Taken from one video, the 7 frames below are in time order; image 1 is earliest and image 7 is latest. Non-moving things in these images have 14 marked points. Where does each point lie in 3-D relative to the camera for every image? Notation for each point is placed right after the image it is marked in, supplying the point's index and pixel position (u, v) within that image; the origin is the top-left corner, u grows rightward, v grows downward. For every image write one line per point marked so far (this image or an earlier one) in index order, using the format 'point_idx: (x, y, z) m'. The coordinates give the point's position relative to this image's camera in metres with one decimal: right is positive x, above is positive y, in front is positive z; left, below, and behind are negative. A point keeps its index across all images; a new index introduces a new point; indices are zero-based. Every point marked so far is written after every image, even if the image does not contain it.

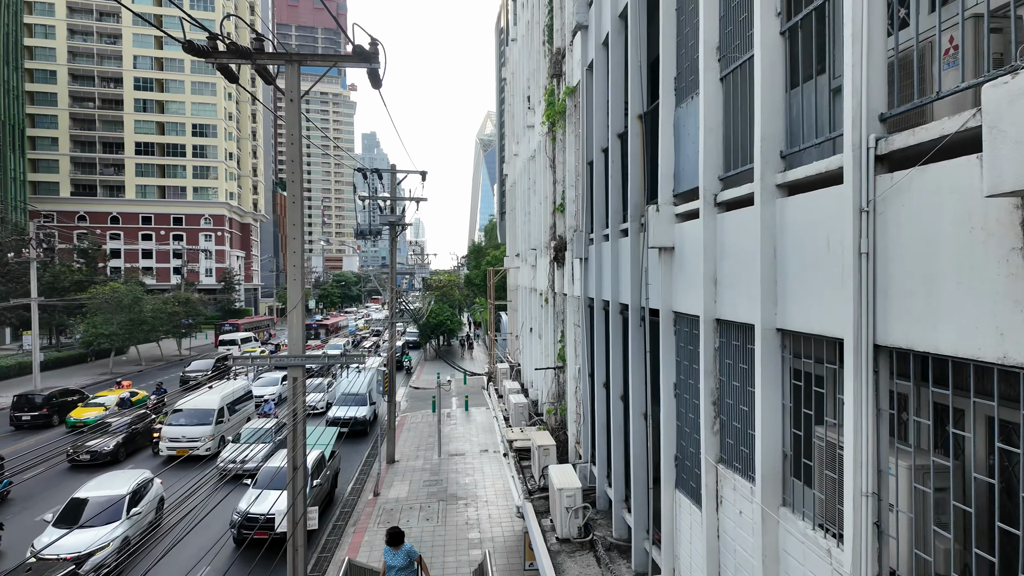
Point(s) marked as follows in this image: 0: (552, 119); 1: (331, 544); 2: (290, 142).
0: (+0.7, +3.1, +10.7) m
1: (-4.3, -6.1, +13.9) m
2: (-3.1, +2.0, +8.2) m
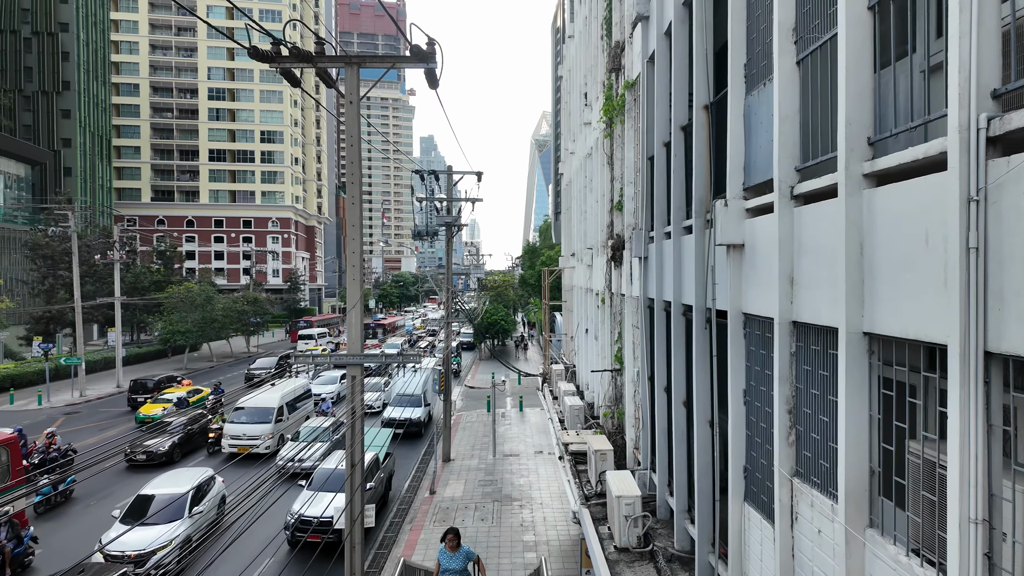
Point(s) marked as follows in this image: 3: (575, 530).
0: (+1.8, +3.1, +10.4) m
1: (-3.0, -6.1, +14.0) m
2: (-2.3, +2.1, +8.3) m
3: (+1.6, -6.1, +14.6) m
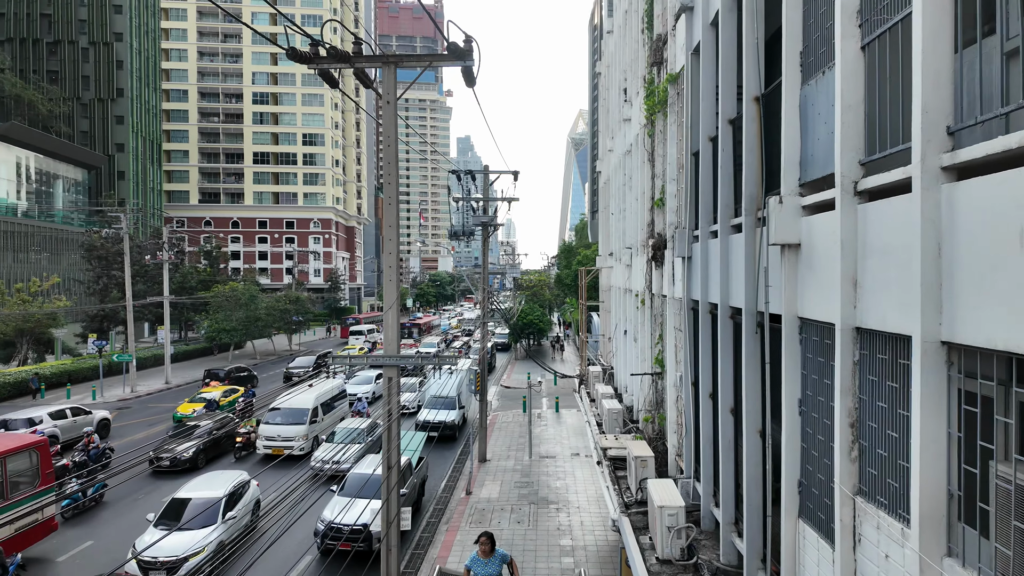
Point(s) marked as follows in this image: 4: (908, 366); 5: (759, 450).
0: (+2.4, +3.1, +10.1) m
1: (-2.1, -6.1, +14.0) m
2: (-1.8, +2.0, +8.2) m
3: (+2.5, -6.1, +14.3) m
4: (+2.3, -0.5, +3.4) m
5: (+2.4, -1.6, +5.7) m
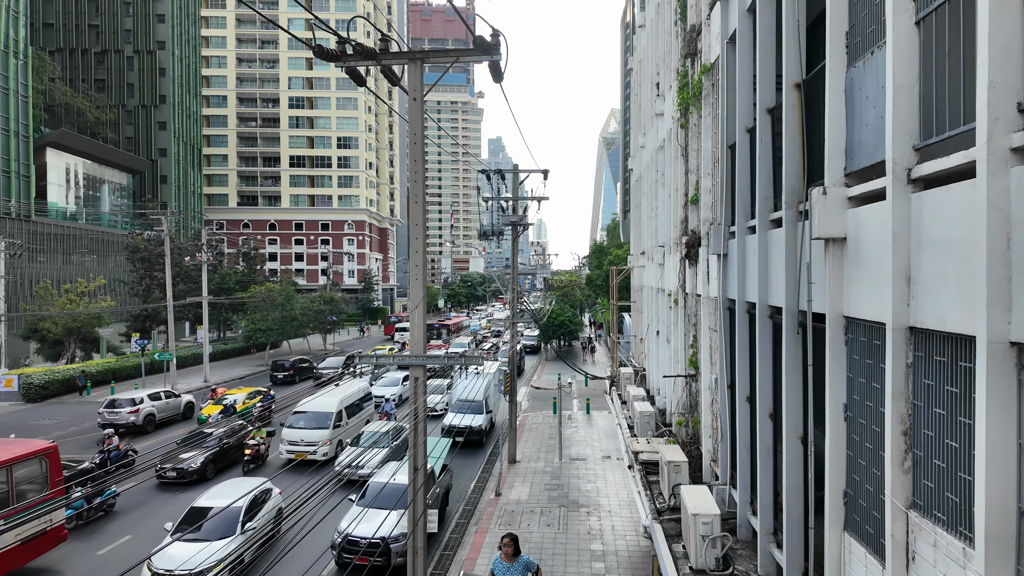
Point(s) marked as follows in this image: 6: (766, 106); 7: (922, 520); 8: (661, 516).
0: (+2.9, +3.1, +9.8) m
1: (-1.4, -6.1, +13.9) m
2: (-1.4, +2.1, +8.1) m
3: (+3.2, -6.1, +13.9) m
4: (+2.4, -0.4, +3.1) m
5: (+2.7, -1.6, +5.4) m
6: (+2.7, +1.9, +6.1) m
7: (+2.5, -1.4, +3.5) m
8: (+2.2, -3.3, +8.4) m
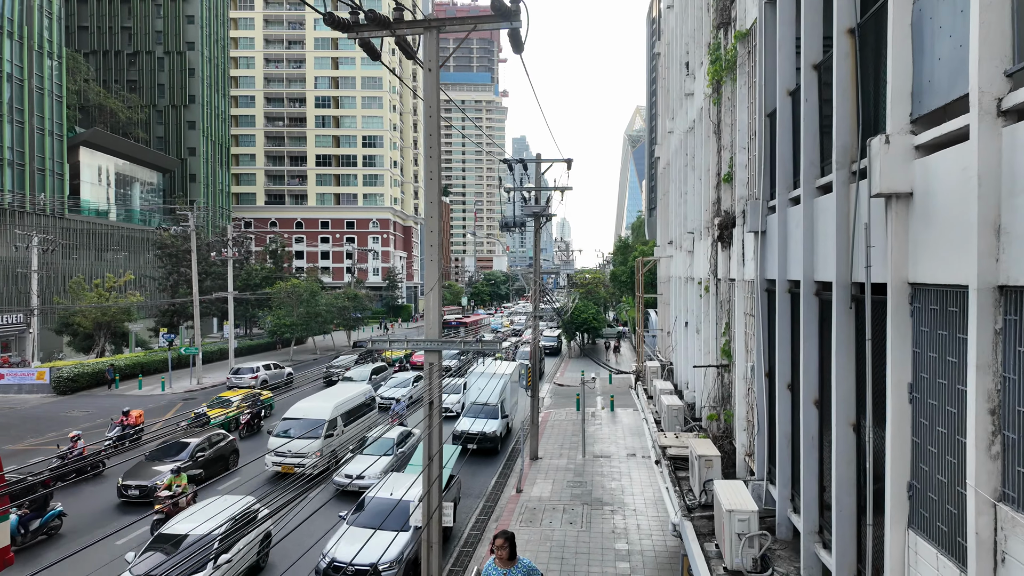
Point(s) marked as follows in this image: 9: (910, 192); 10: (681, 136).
0: (+3.3, +3.4, +9.2) m
1: (-0.9, -5.9, +13.5) m
2: (-1.1, +2.3, +7.7) m
3: (+3.7, -5.8, +13.3) m
4: (+2.5, -0.2, +2.6) m
5: (+2.8, -1.3, +4.8) m
6: (+2.9, +2.2, +5.6) m
7: (+2.6, -1.2, +3.0) m
8: (+2.4, -3.1, +7.9) m
9: (+2.6, +0.6, +3.8) m
10: (+4.1, +3.6, +14.0) m
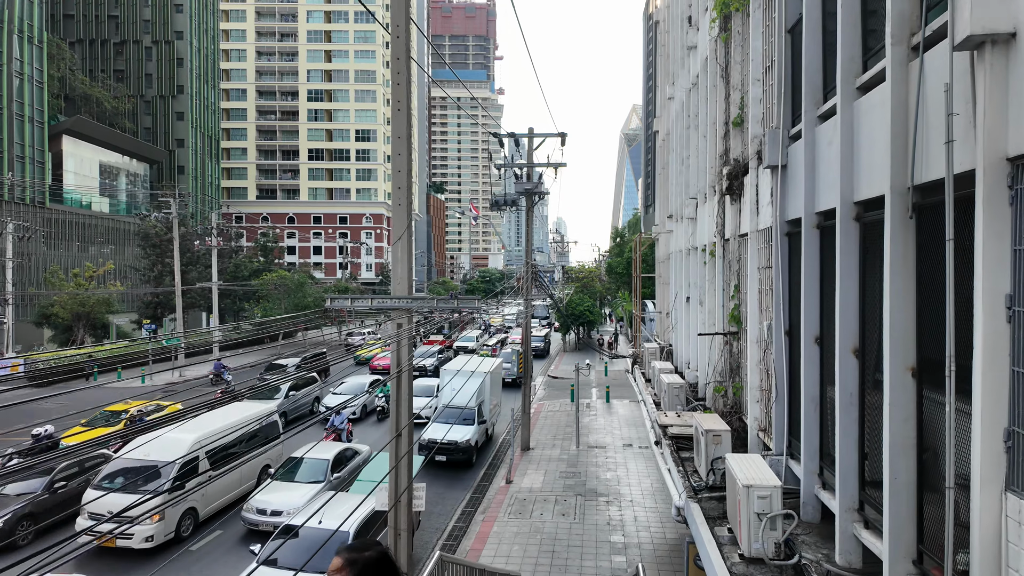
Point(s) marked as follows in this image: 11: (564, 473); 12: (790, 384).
0: (+3.0, +4.0, +8.2) m
1: (-1.2, -5.2, +12.5) m
2: (-1.3, +2.9, +6.7) m
3: (+3.4, -5.2, +12.3) m
4: (+2.3, +0.4, +1.6) m
5: (+2.6, -0.7, +3.8) m
6: (+2.7, +2.8, +4.6) m
7: (+2.4, -0.6, +2.0) m
8: (+2.2, -2.5, +6.9) m
9: (+2.4, +1.2, +2.8) m
10: (+3.8, +4.2, +13.0) m
11: (+1.5, -5.2, +16.4) m
12: (+2.9, -1.0, +6.1) m
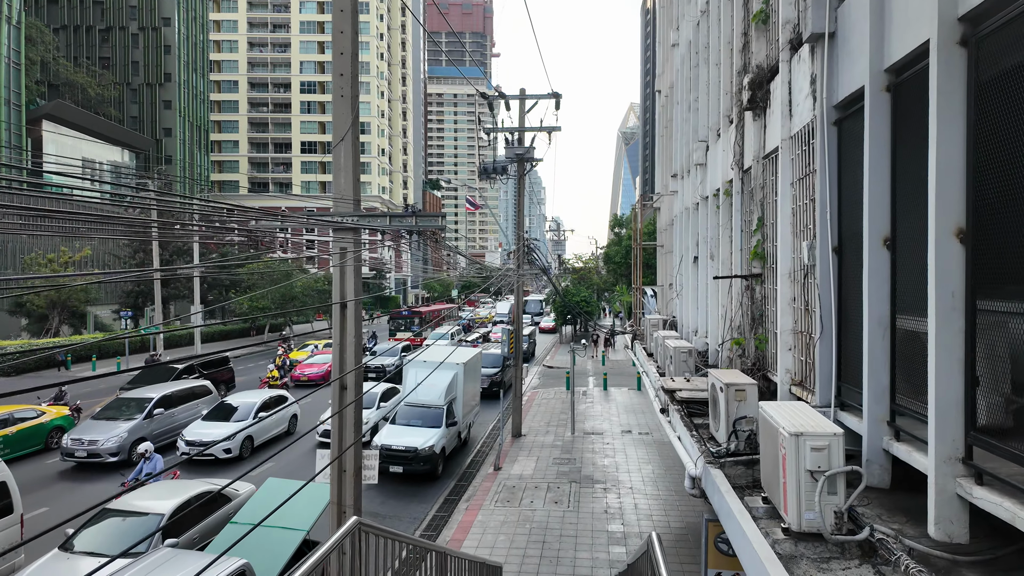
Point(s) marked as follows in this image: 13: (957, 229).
0: (+2.8, +4.8, +6.9) m
1: (-1.4, -4.4, +11.1) m
2: (-1.6, +3.7, +5.3) m
3: (+3.1, -4.4, +11.0) m
4: (+2.1, +1.2, +0.2) m
5: (+2.4, +0.1, +2.5) m
6: (+2.5, +3.6, +3.2) m
7: (+2.2, +0.2, +0.6) m
8: (+2.0, -1.7, +5.5) m
9: (+2.2, +2.0, +1.4) m
10: (+3.6, +5.0, +11.7) m
11: (+1.2, -4.4, +15.0) m
12: (+2.7, -0.2, +4.7) m
13: (+2.5, +0.3, +3.3) m
